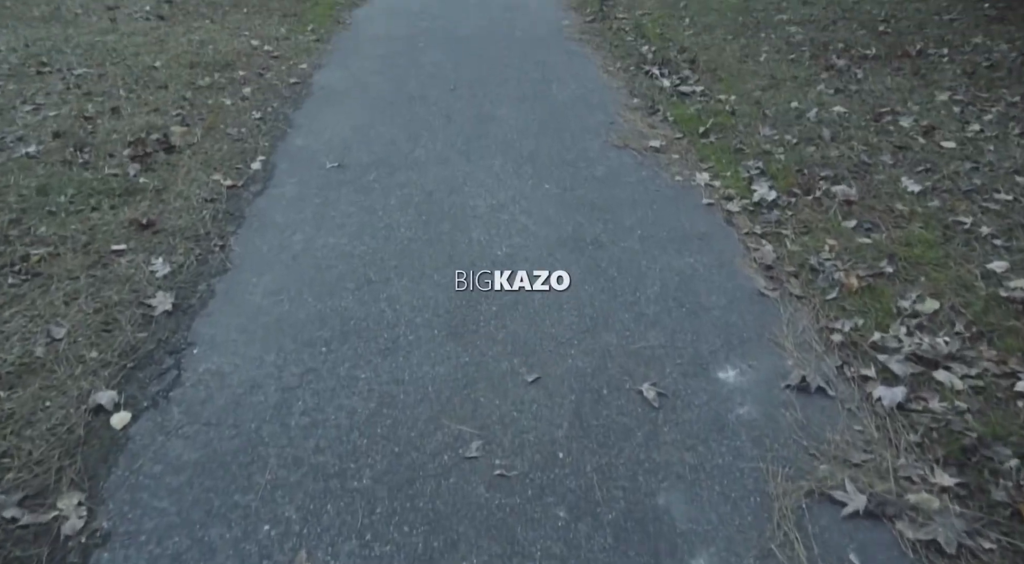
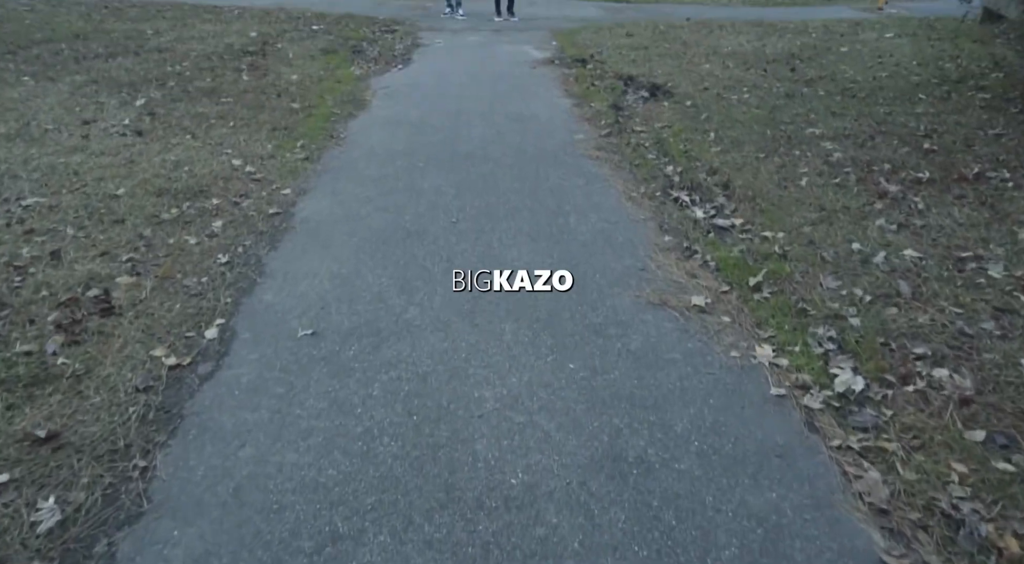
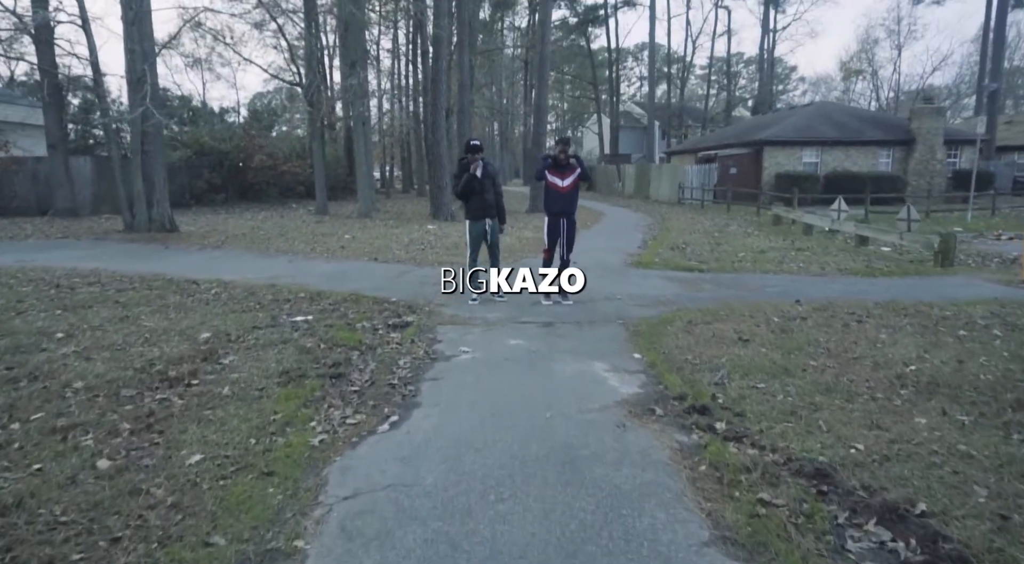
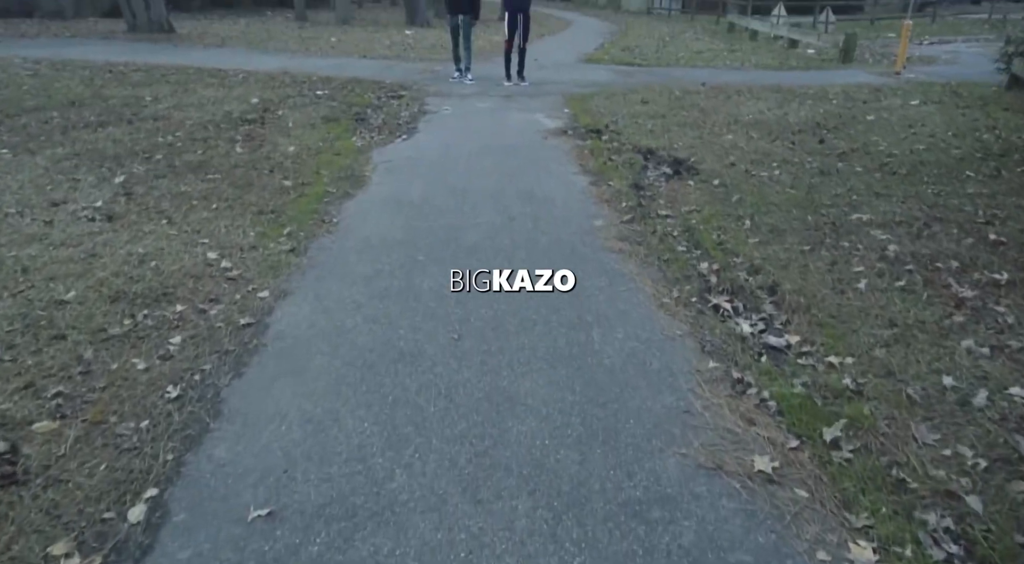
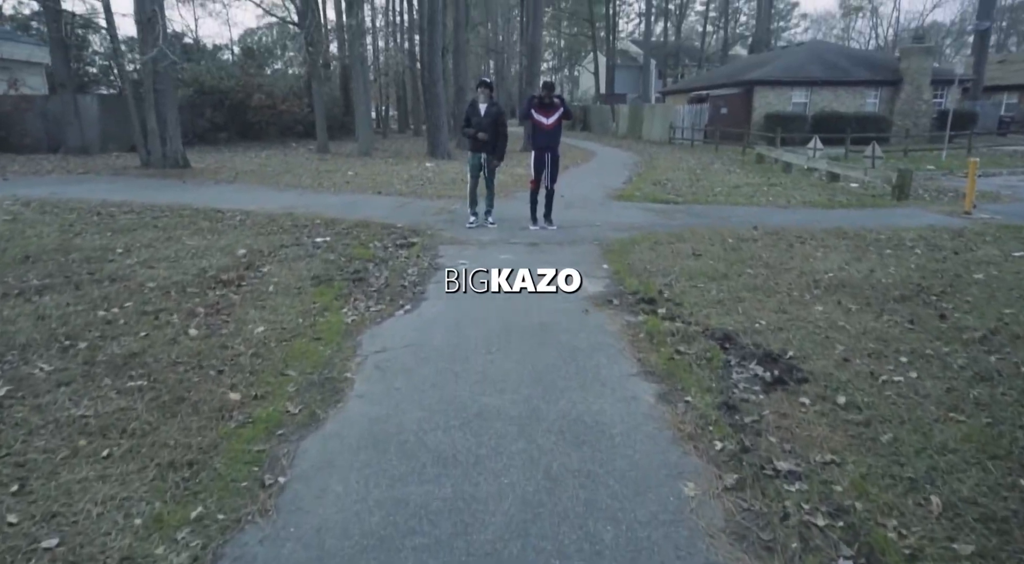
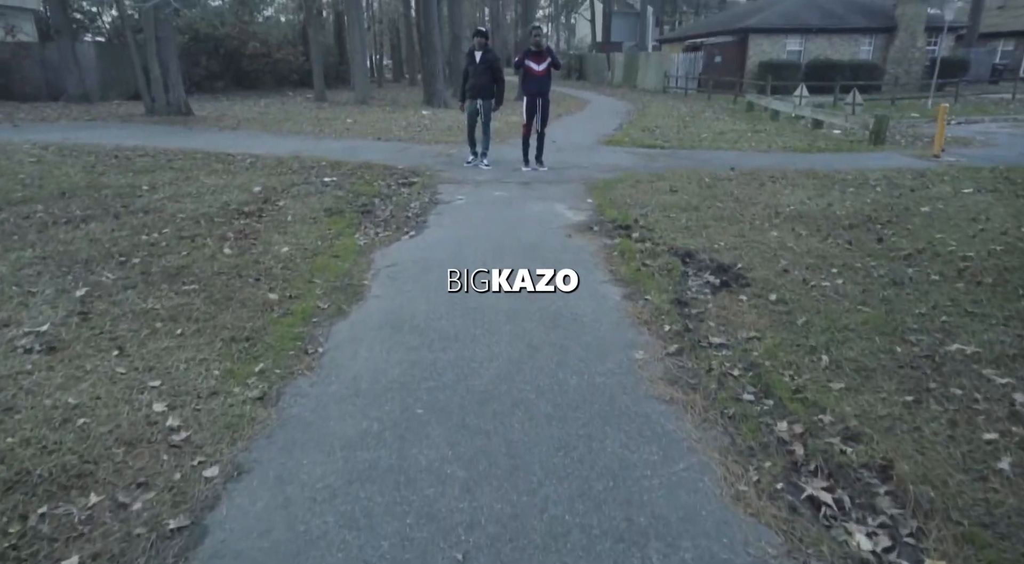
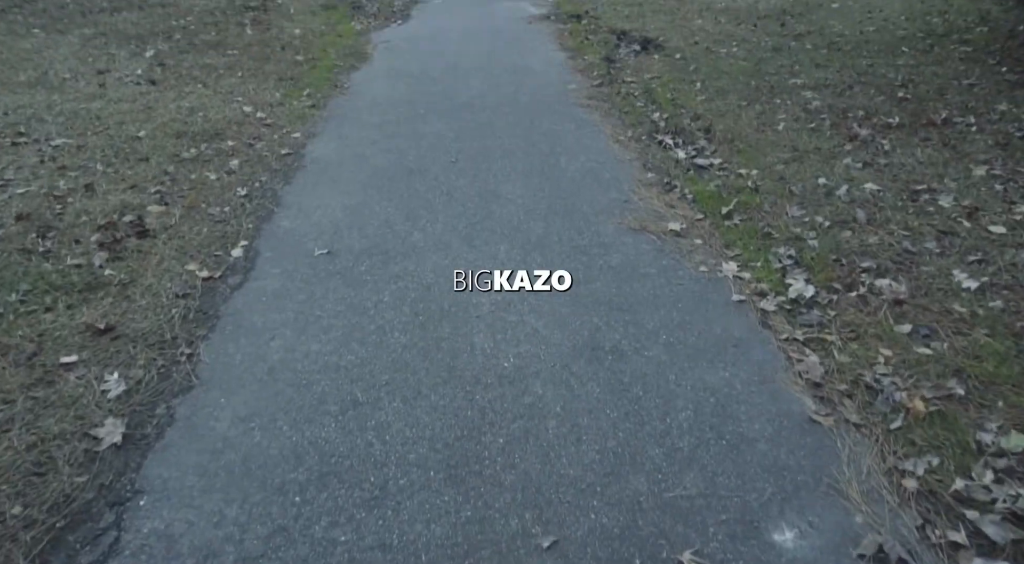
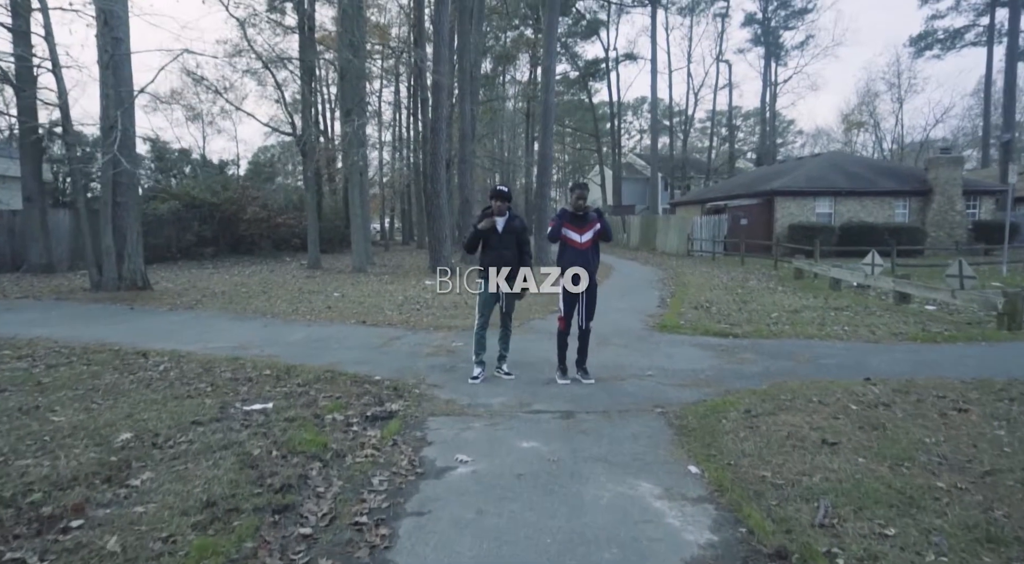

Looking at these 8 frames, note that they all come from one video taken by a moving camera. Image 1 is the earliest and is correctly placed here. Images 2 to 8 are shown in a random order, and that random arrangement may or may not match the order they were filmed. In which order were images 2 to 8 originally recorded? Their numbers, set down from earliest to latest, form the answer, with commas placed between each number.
7, 2, 4, 6, 5, 3, 8
